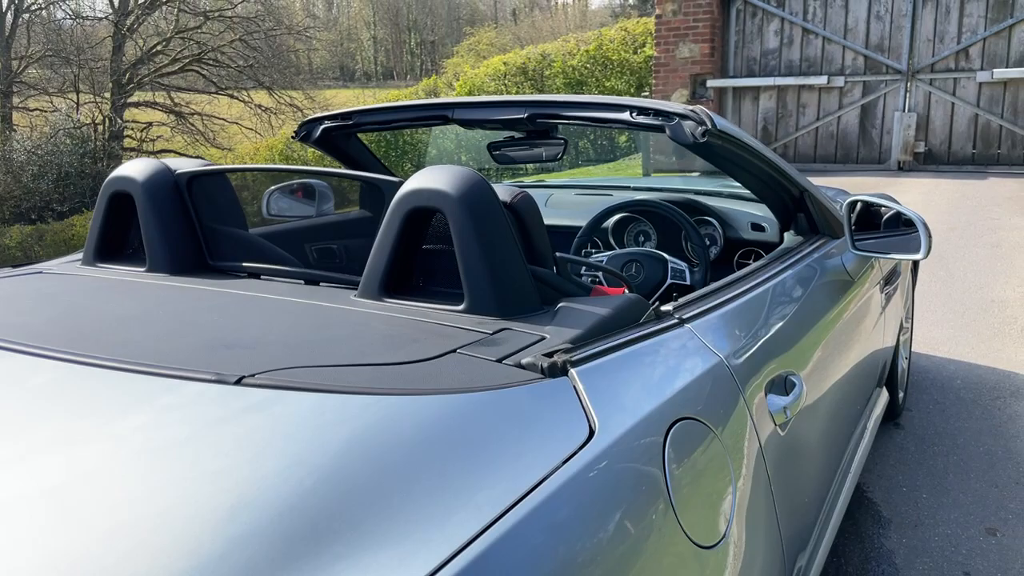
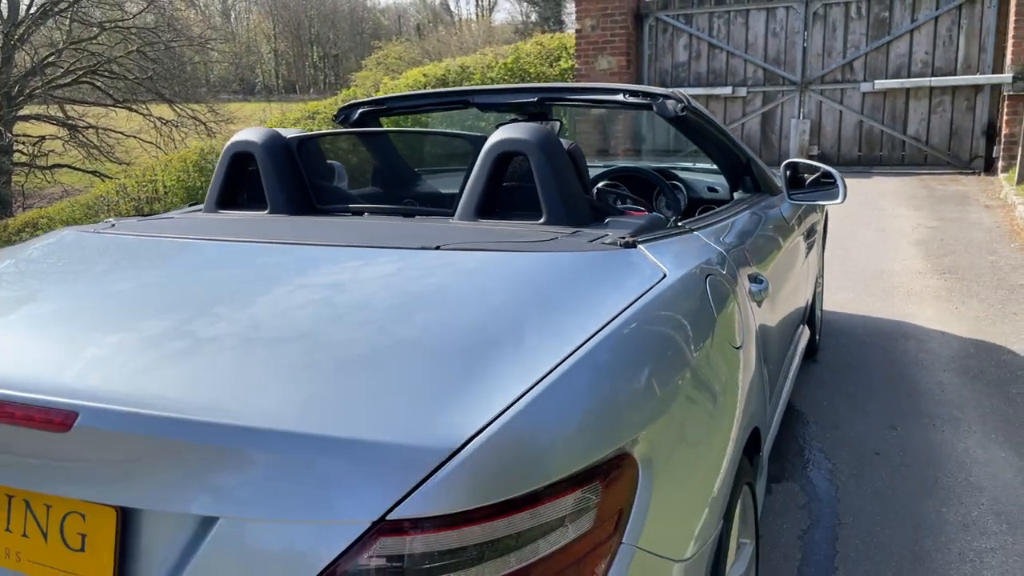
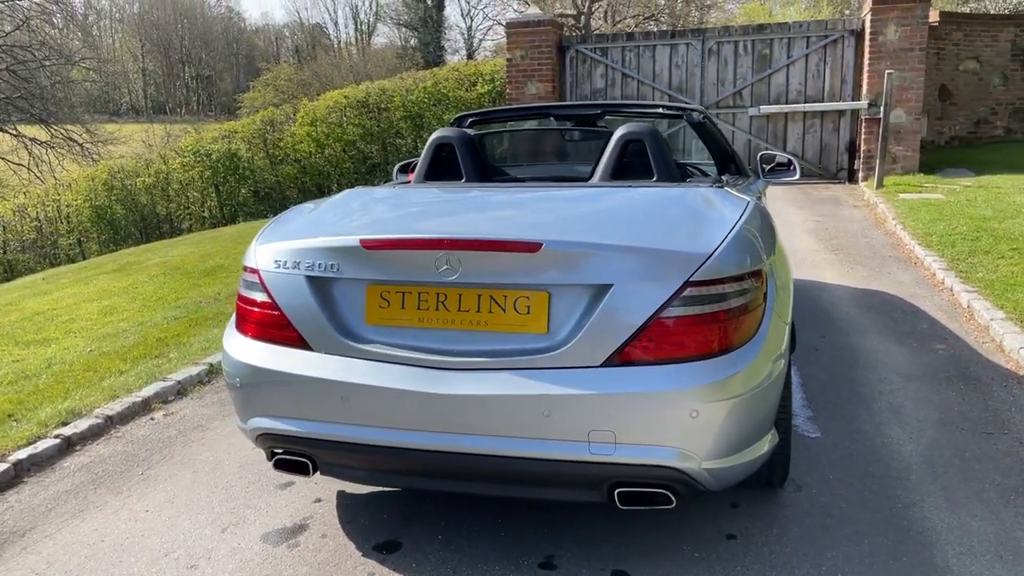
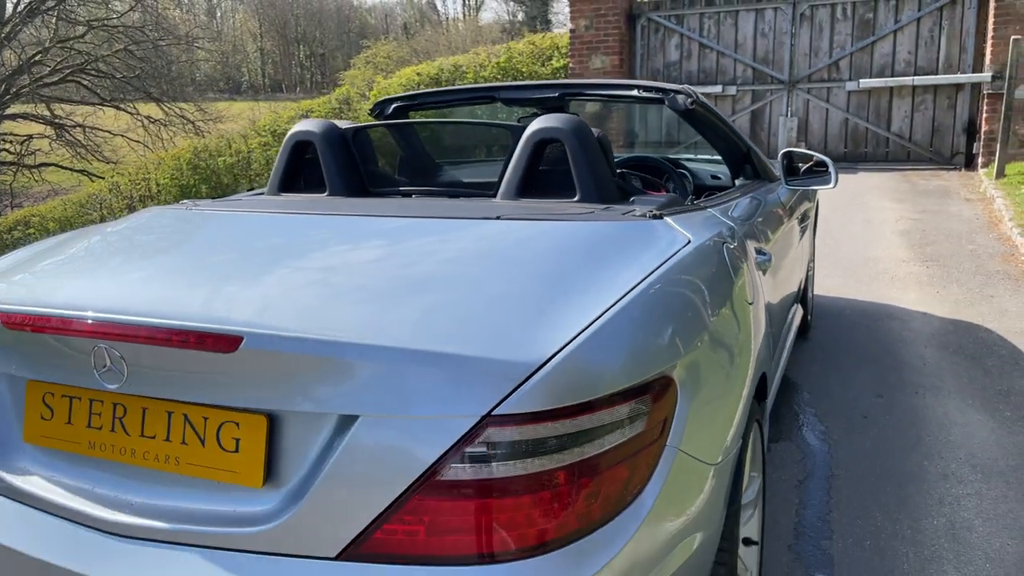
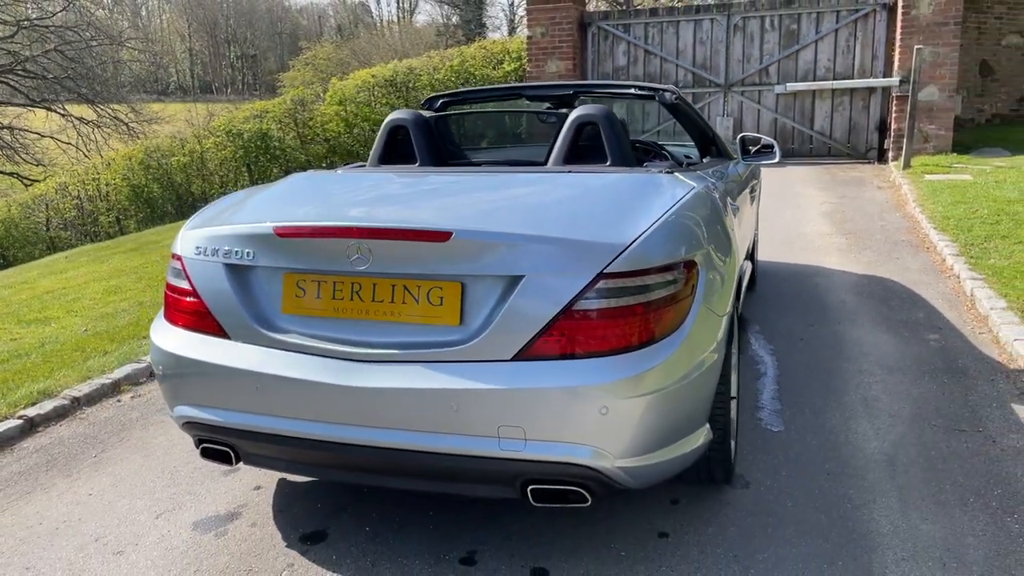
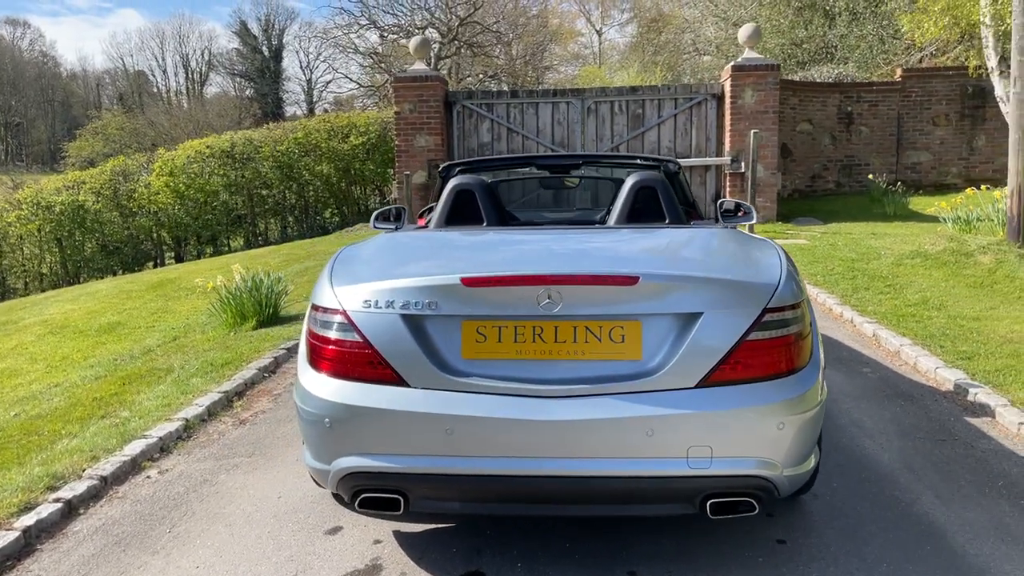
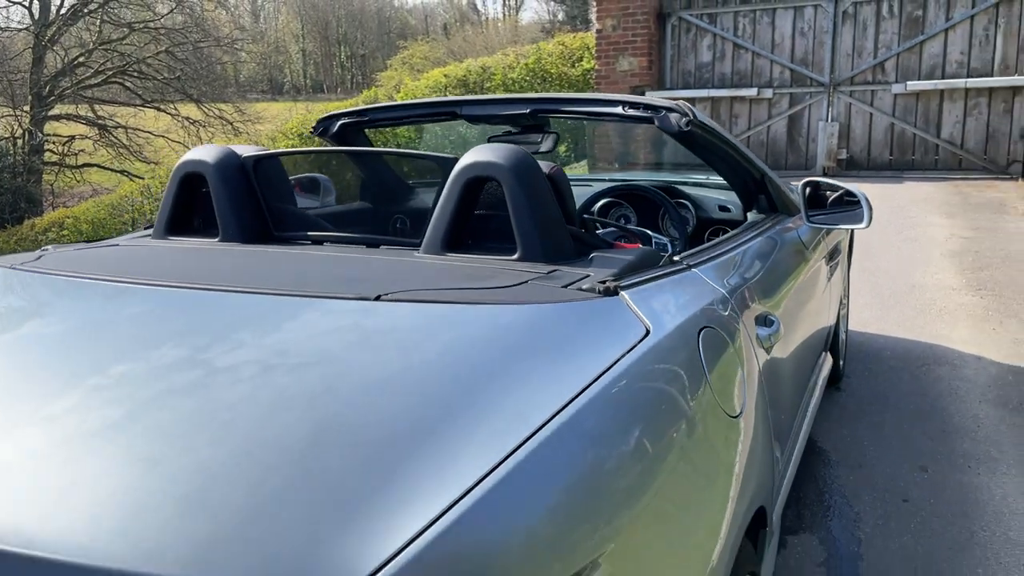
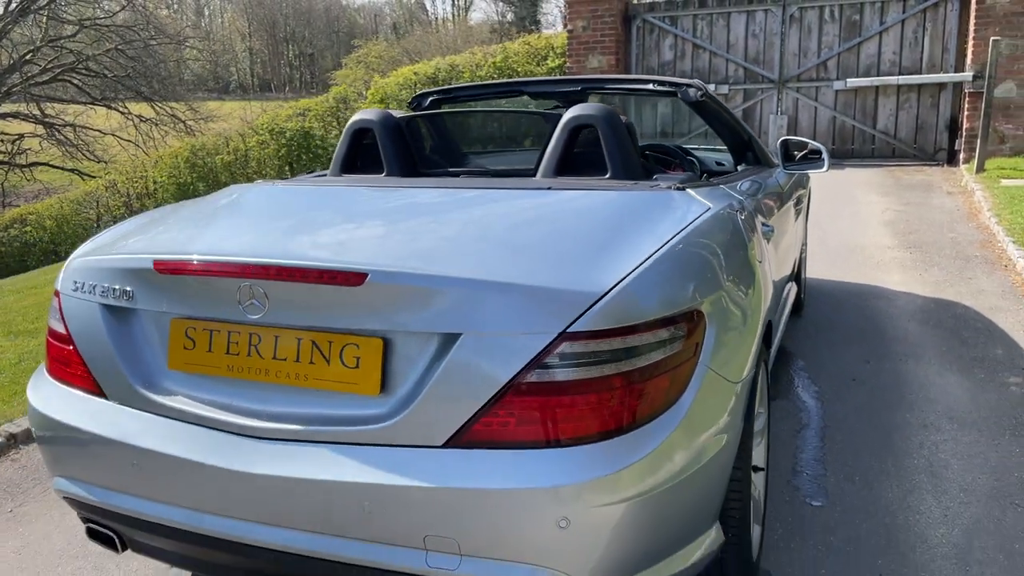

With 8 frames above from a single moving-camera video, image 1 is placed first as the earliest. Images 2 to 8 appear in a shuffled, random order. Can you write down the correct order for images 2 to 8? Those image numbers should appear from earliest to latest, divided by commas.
7, 2, 4, 8, 5, 3, 6
